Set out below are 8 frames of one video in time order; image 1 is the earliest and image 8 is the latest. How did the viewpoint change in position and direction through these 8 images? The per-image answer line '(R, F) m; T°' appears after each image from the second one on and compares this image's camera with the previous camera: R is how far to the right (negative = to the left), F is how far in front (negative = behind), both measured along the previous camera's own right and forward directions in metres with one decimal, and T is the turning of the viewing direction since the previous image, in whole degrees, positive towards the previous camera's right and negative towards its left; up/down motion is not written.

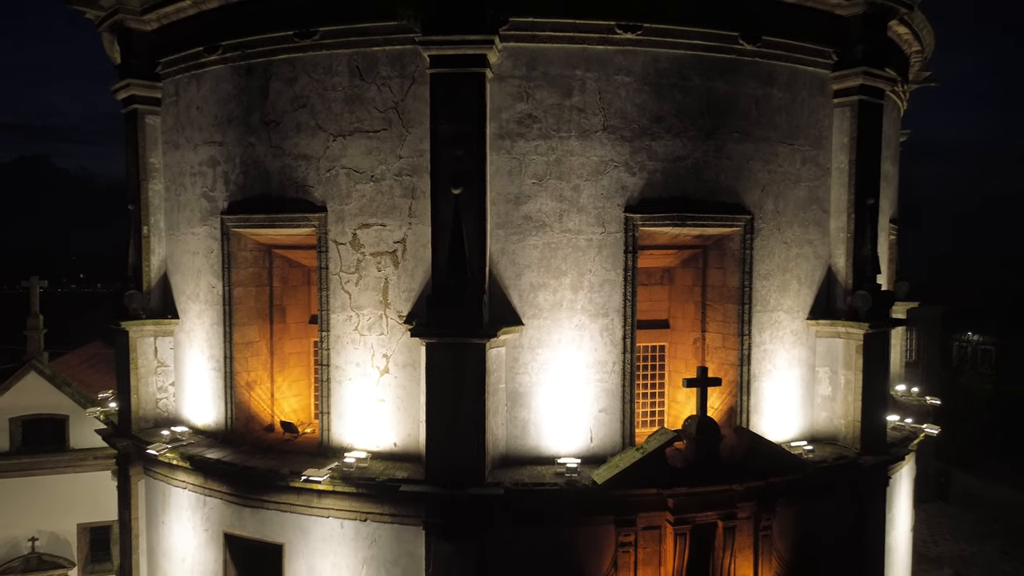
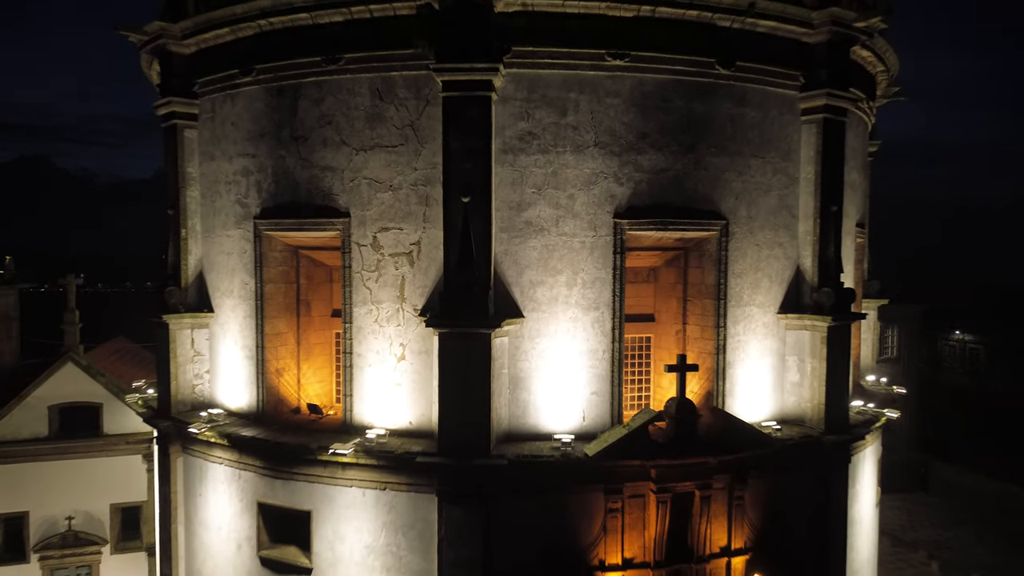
(0.0, -1.2) m; 0°
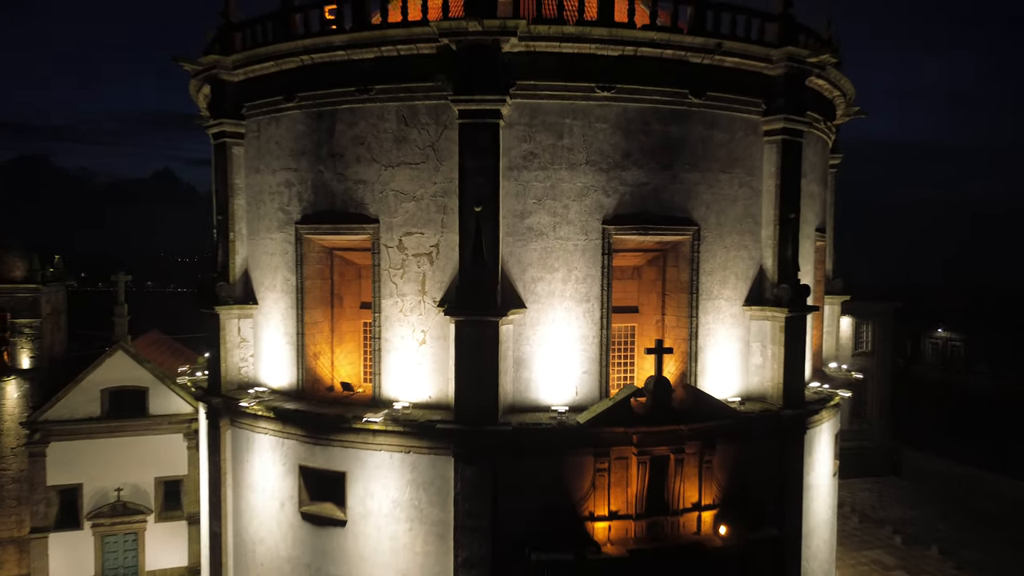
(-0.1, -1.8) m; 0°
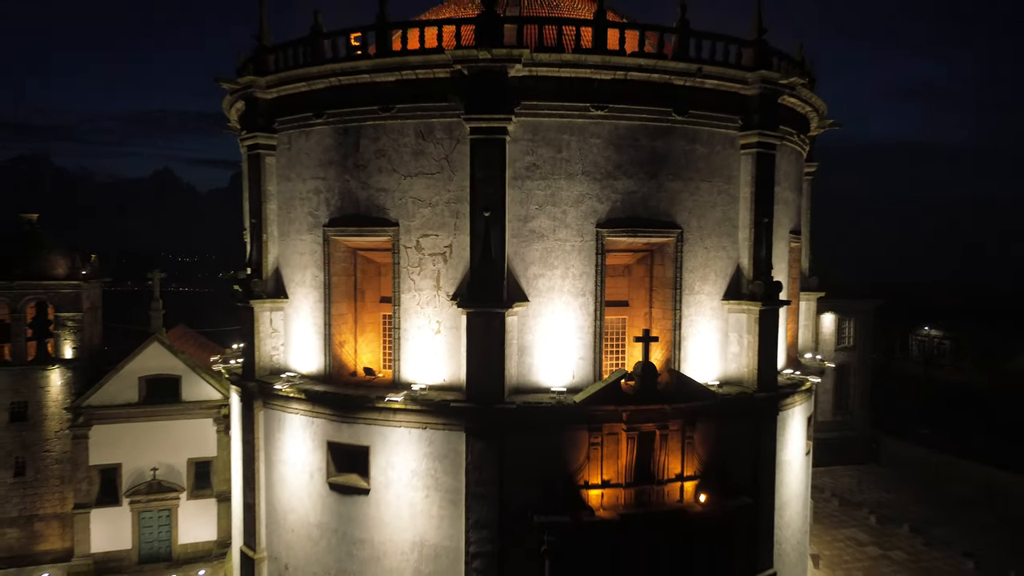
(-0.1, -1.6) m; 0°
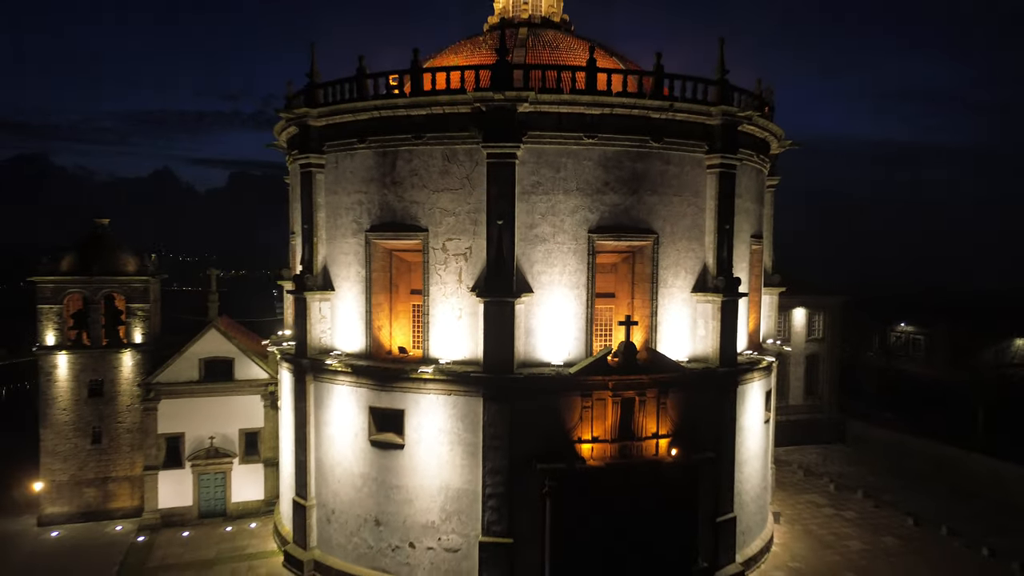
(-0.2, -3.2) m; 0°
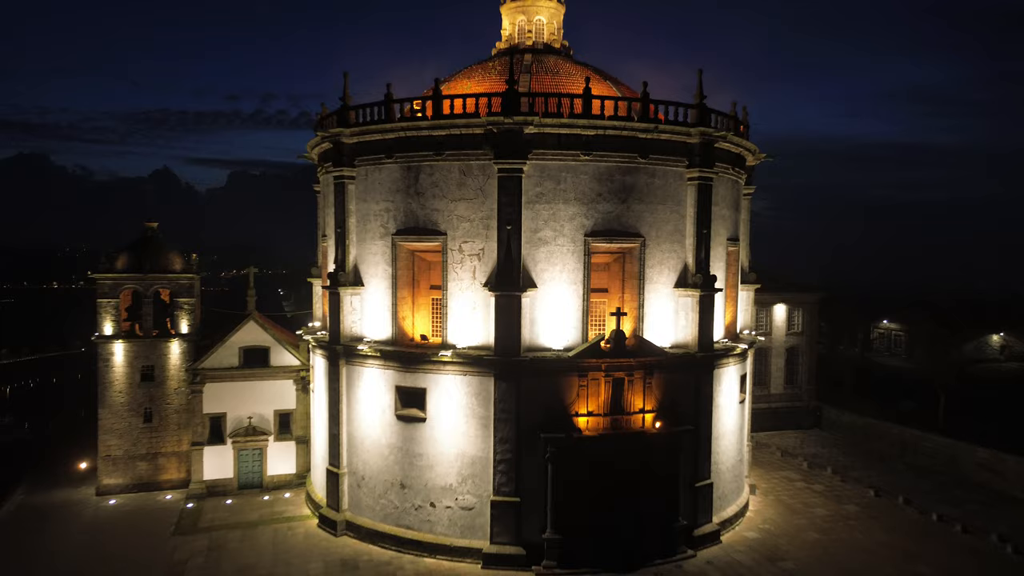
(-0.2, -2.7) m; 0°
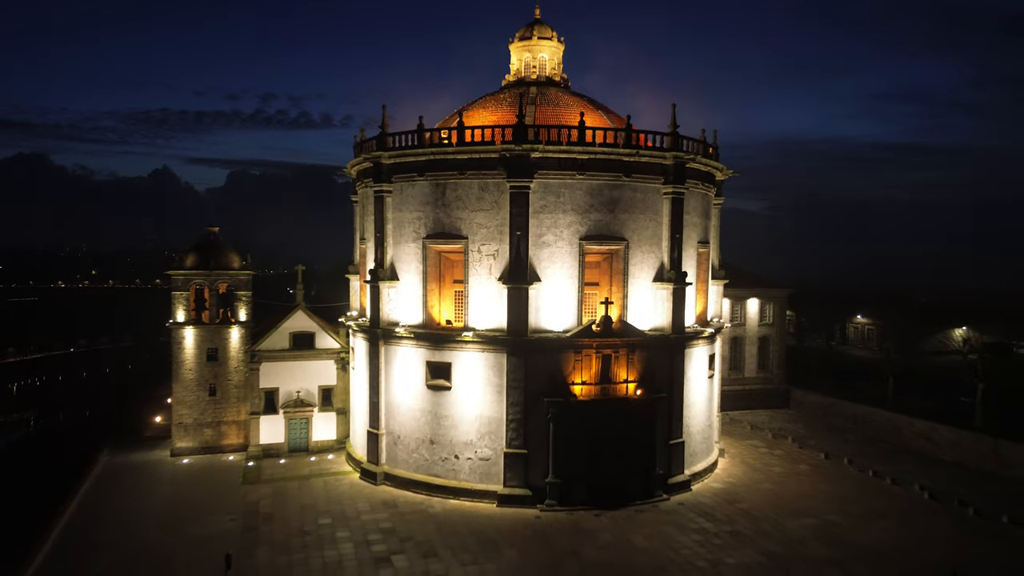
(-0.4, -4.6) m; 0°
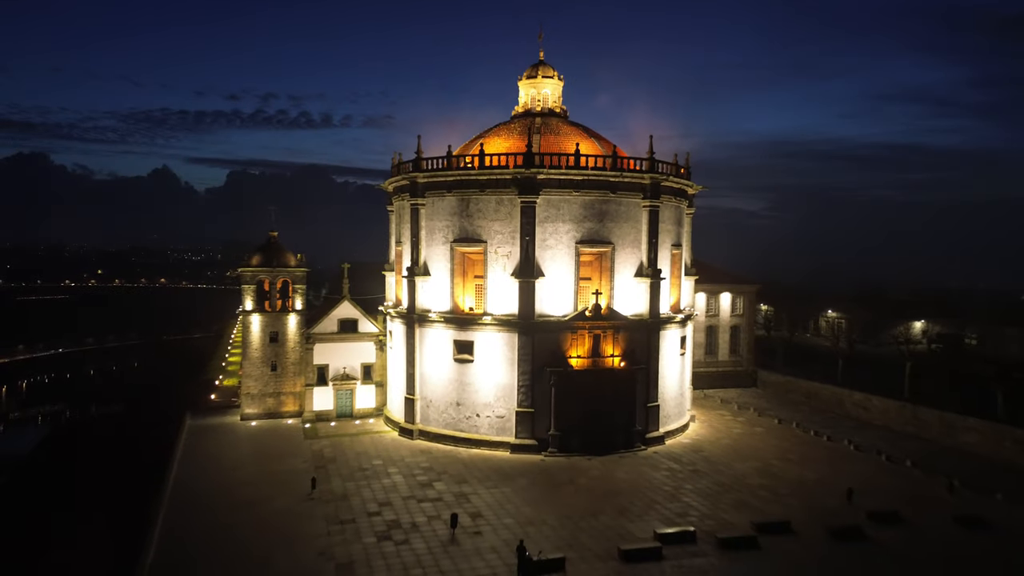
(-0.5, -6.2) m; 0°
